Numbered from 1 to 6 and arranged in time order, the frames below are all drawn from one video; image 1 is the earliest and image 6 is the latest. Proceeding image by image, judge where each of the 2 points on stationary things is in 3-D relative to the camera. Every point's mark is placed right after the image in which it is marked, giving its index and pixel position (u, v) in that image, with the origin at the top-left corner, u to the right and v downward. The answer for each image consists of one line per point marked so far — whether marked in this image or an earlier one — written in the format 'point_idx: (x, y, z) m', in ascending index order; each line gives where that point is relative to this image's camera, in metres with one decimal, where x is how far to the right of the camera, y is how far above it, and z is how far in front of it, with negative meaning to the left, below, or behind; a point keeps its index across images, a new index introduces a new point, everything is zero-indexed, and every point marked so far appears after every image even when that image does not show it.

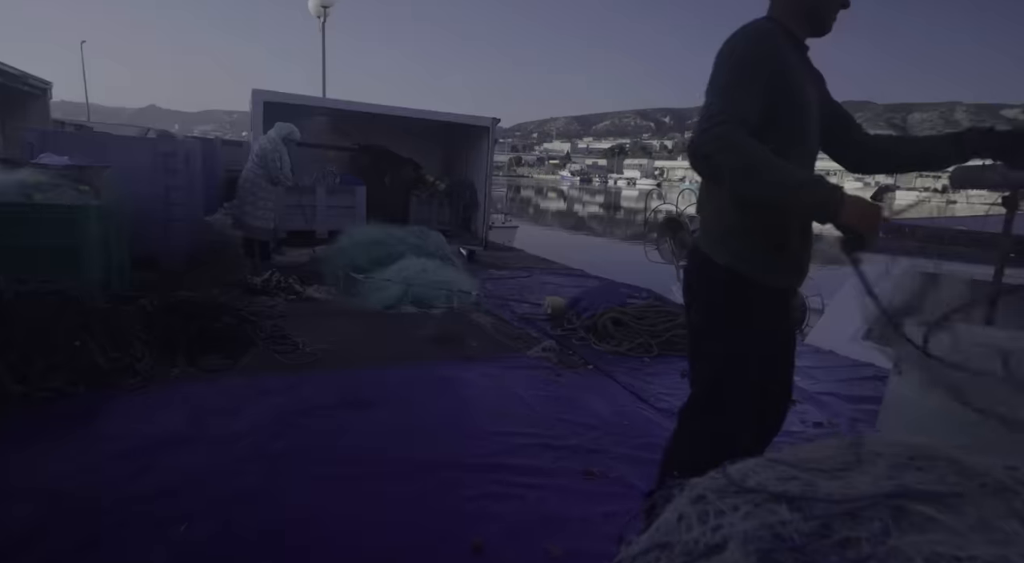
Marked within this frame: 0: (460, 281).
0: (-0.5, 0.0, +6.4) m
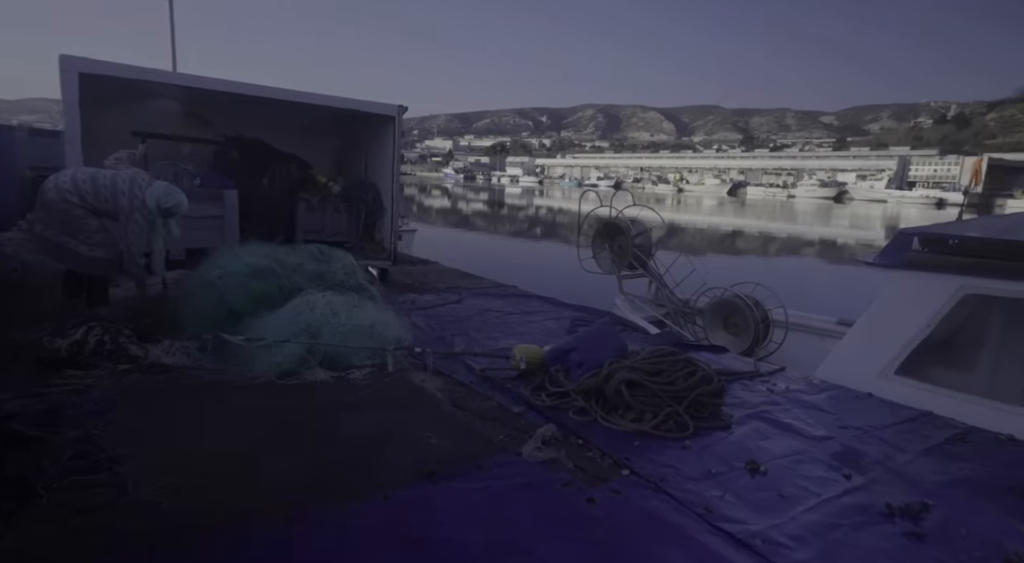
0: (-0.9, -0.3, +4.5) m
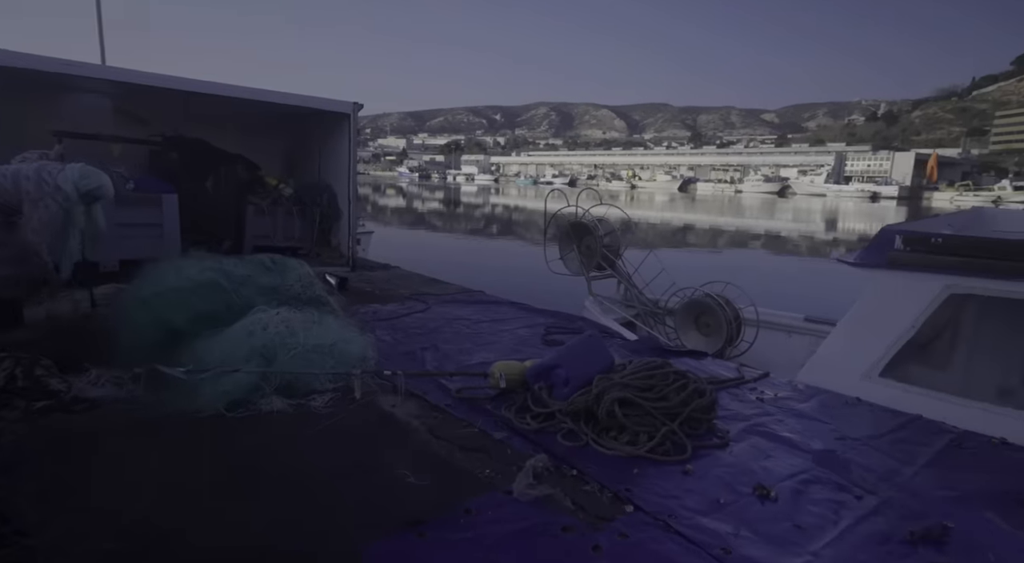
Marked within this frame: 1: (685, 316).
0: (-1.1, -0.4, +4.1) m
1: (+2.3, -0.5, +8.1) m
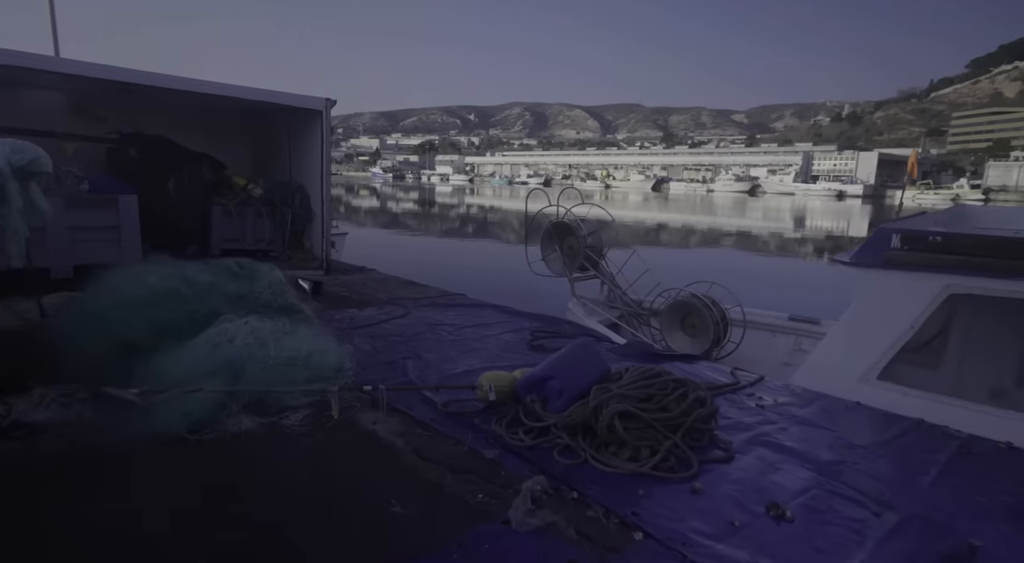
0: (-1.1, -0.4, +3.8) m
1: (+2.0, -0.5, +7.9) m
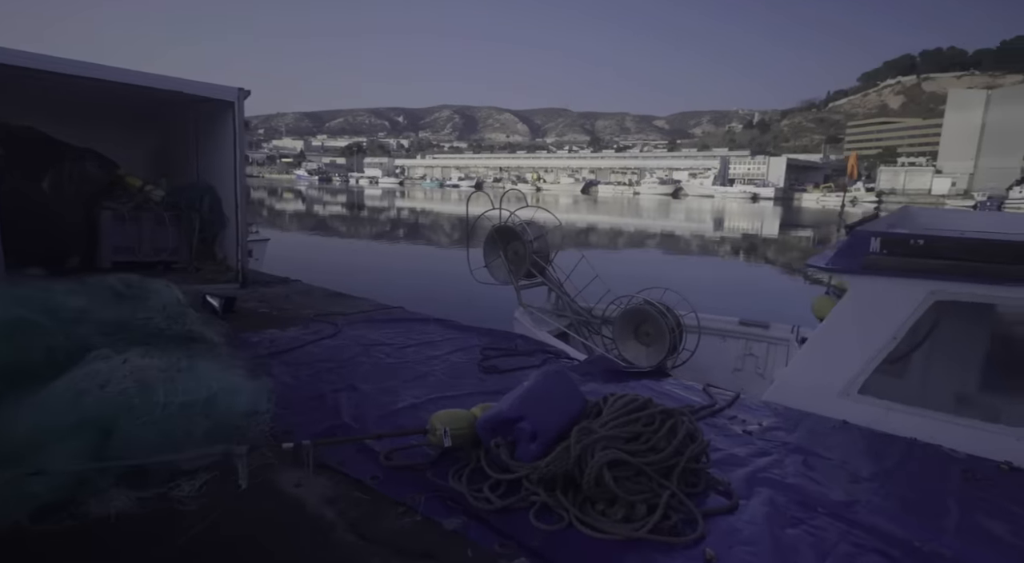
0: (-1.4, -0.5, +3.0) m
1: (+1.4, -0.5, +7.5) m
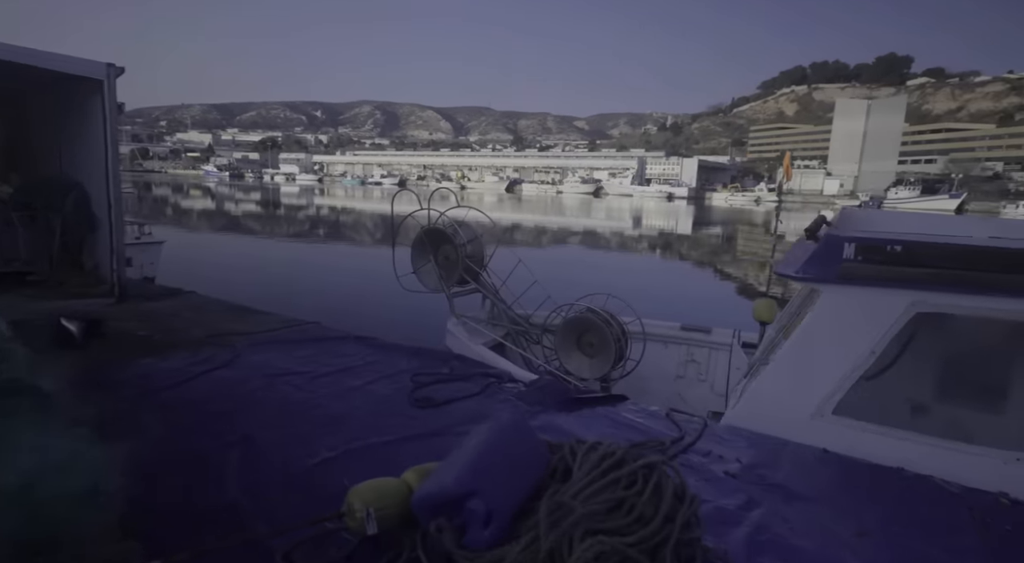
0: (-1.6, -0.7, +2.1) m
1: (+0.6, -0.6, +6.9) m
